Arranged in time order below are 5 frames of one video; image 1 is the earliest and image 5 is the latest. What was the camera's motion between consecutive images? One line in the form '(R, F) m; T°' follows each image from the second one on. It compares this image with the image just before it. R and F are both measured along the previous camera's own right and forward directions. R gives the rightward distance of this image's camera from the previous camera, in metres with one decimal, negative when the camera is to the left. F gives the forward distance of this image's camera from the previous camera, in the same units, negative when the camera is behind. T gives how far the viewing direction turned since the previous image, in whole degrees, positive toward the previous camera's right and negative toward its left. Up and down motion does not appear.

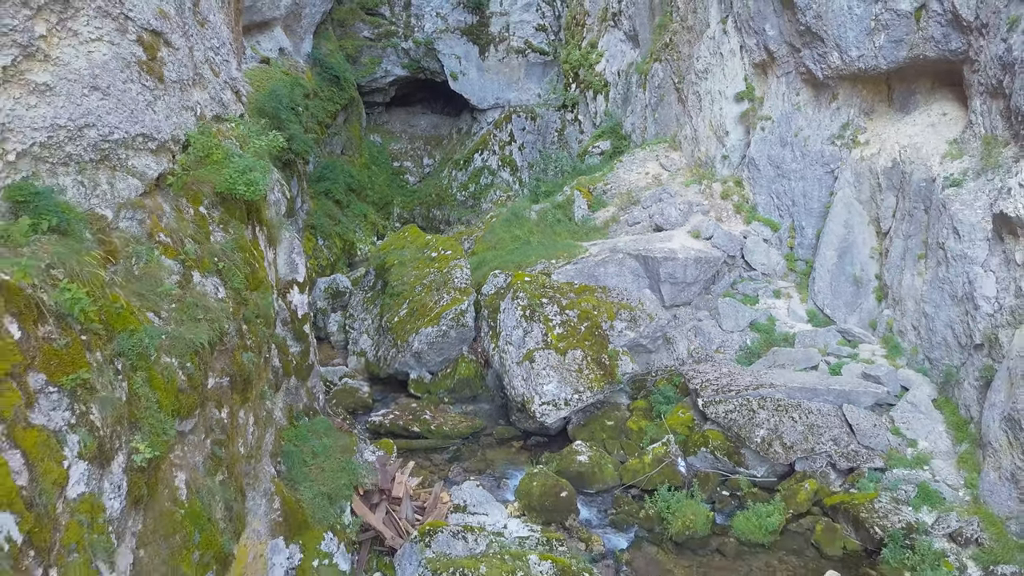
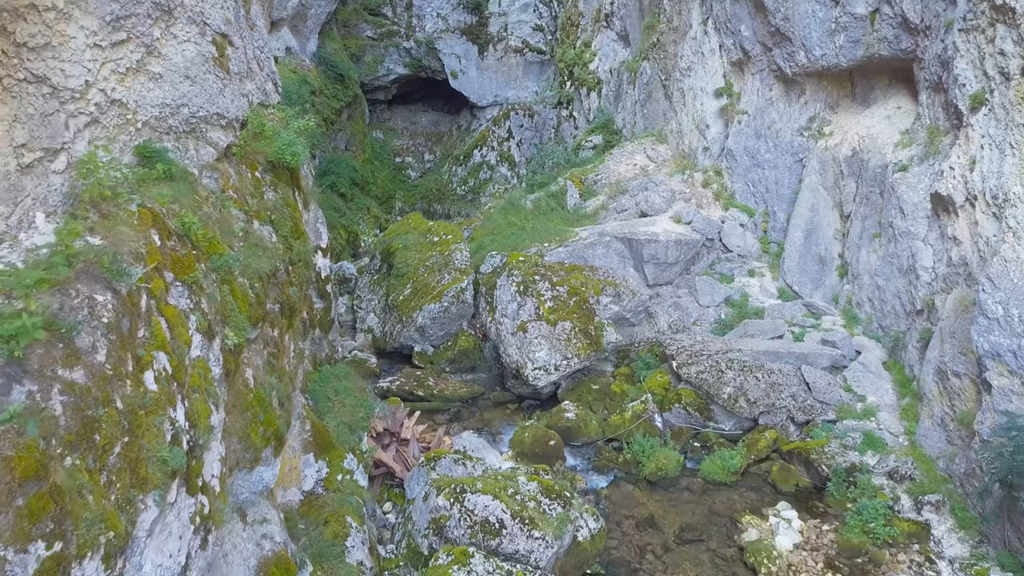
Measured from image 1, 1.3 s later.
(+0.1, -1.2) m; 0°
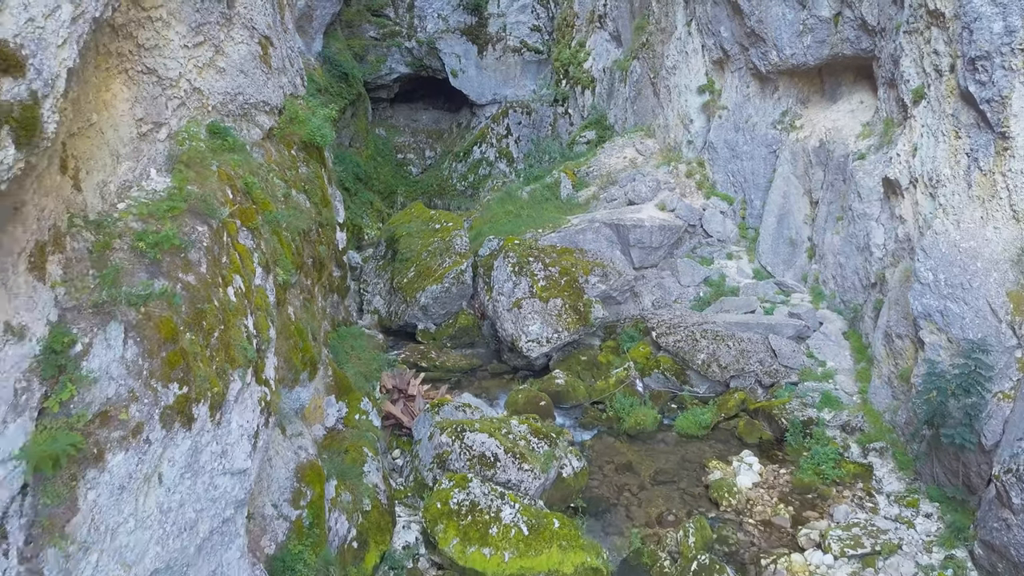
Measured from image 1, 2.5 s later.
(+0.1, -1.2) m; 0°
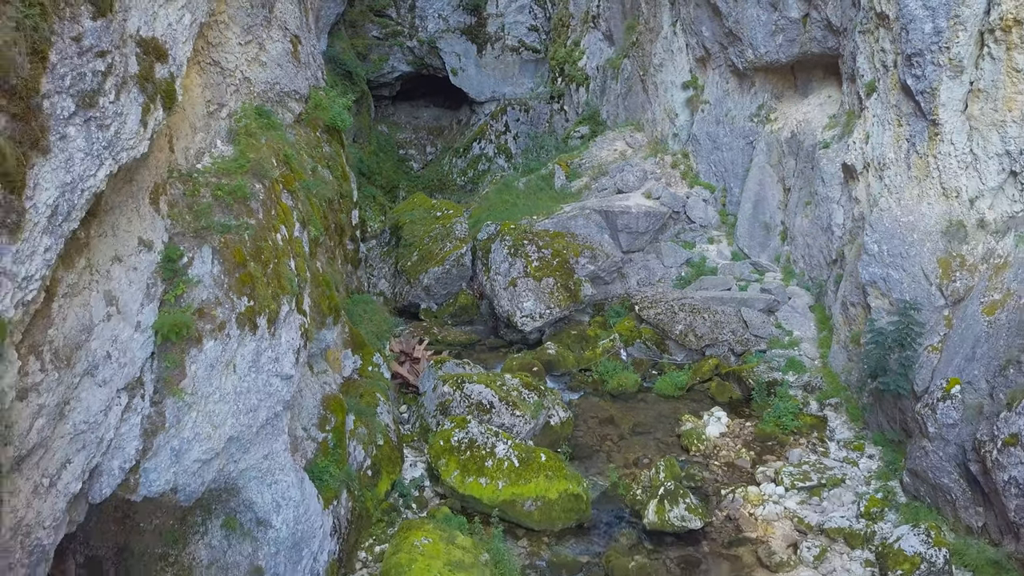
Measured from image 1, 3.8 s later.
(+0.1, -1.2) m; 0°
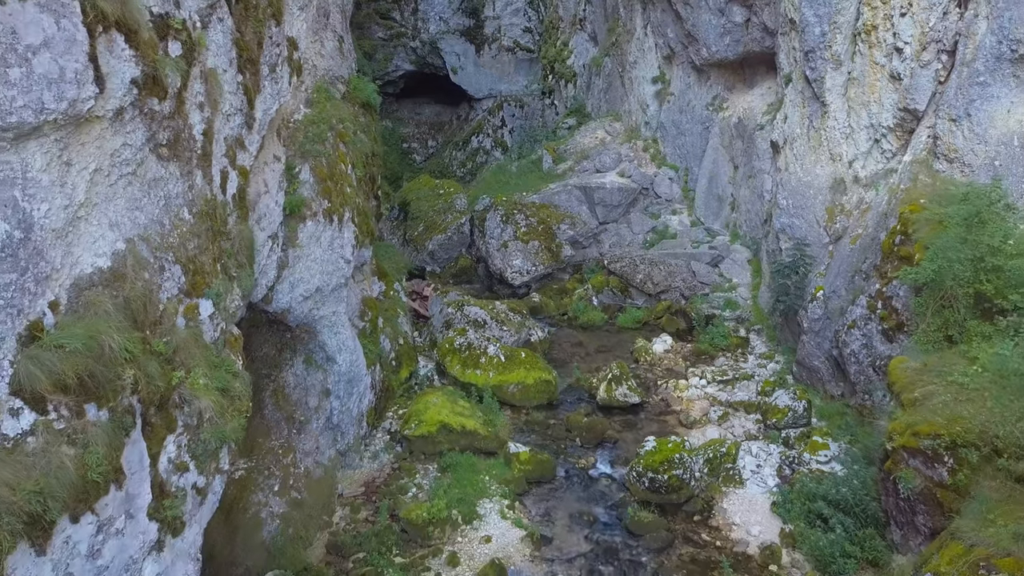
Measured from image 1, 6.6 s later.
(+0.2, -2.9) m; 0°
